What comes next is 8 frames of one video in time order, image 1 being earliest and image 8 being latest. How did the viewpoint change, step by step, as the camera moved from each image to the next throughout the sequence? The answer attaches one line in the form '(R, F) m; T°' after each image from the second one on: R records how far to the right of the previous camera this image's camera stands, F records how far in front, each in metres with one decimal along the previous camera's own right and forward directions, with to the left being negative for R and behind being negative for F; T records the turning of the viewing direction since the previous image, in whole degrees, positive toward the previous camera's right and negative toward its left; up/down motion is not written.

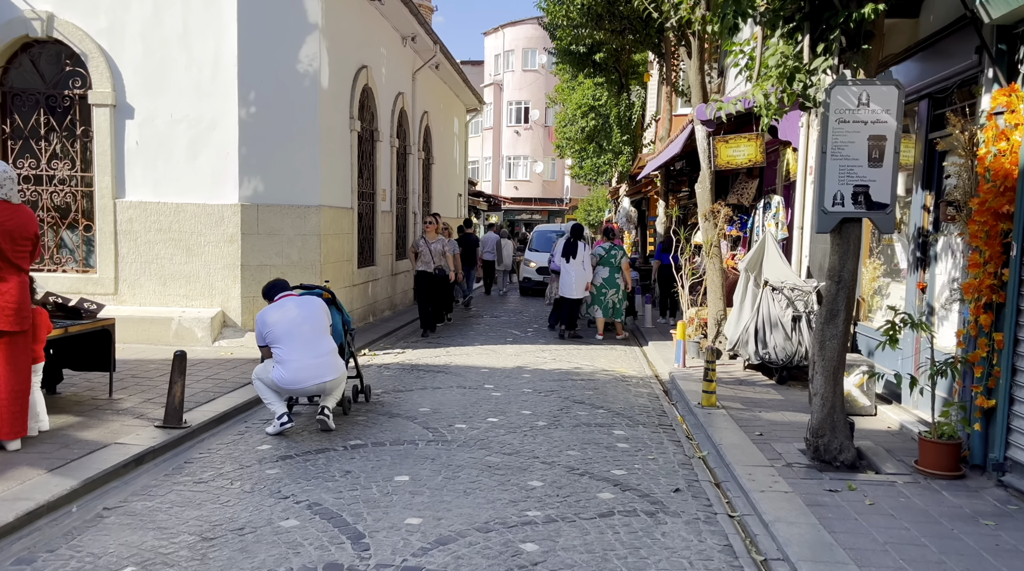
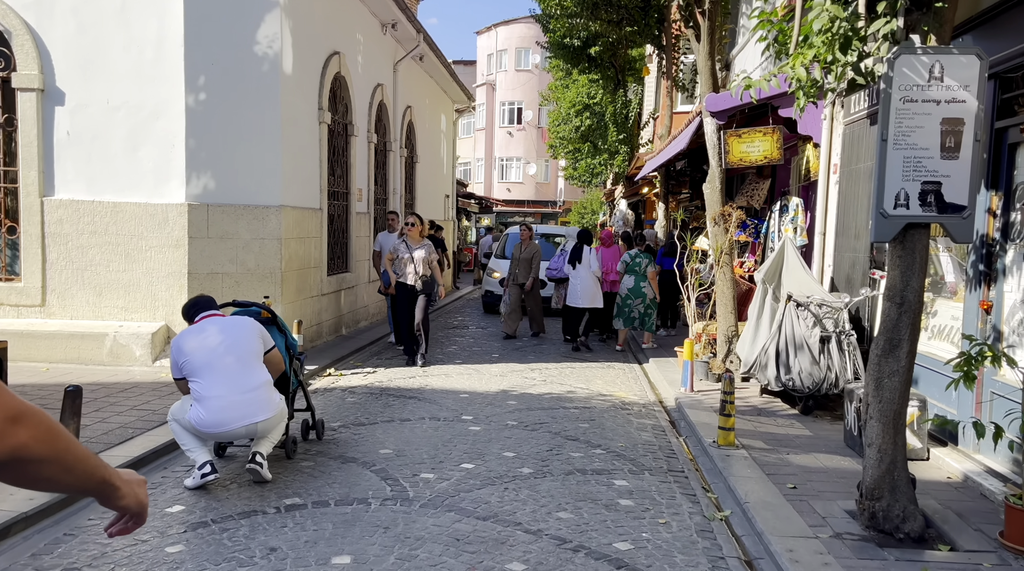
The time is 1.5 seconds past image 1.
(+0.1, +1.2) m; 0°
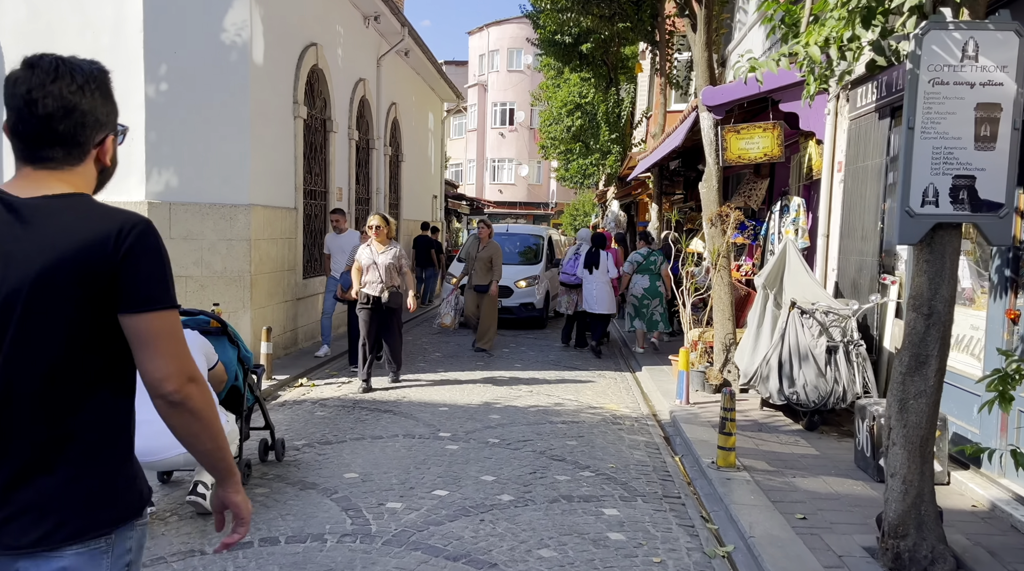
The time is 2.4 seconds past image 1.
(+0.1, +0.6) m; +1°
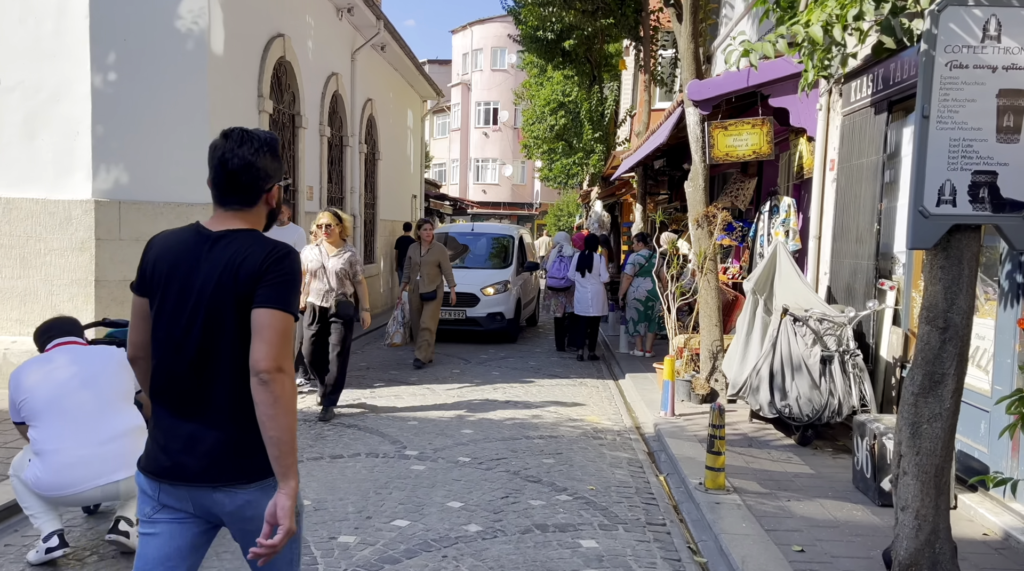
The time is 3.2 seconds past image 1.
(+0.1, +0.5) m; +1°
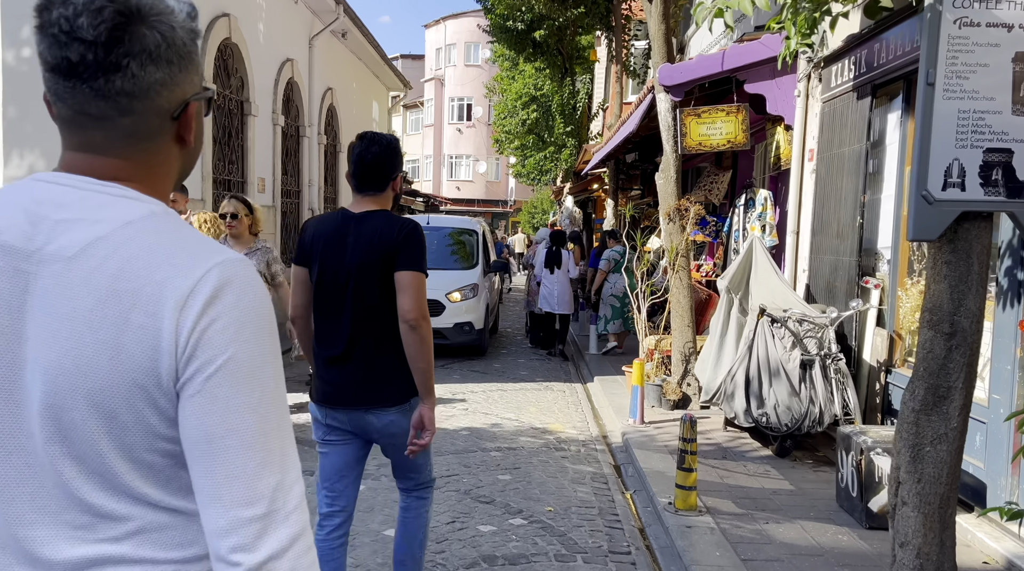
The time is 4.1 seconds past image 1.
(+0.2, +0.6) m; +2°
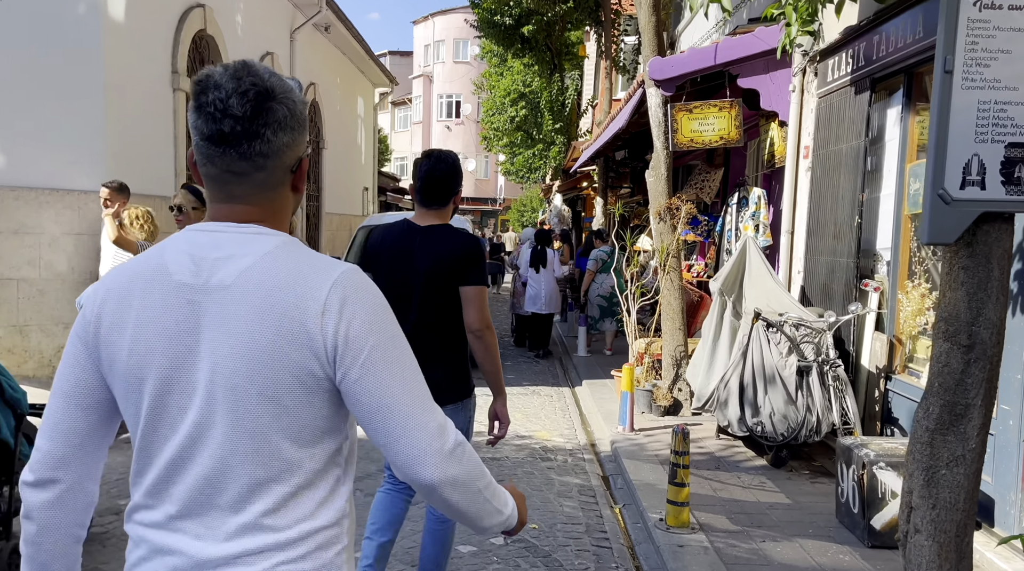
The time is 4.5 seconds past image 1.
(0.0, +0.3) m; +1°
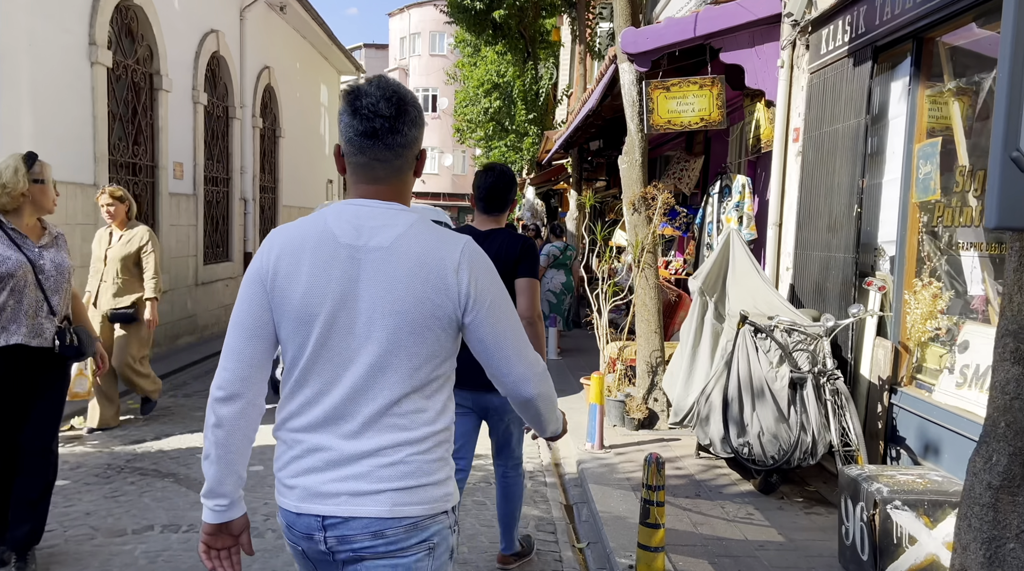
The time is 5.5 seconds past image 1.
(+0.2, +0.8) m; +1°
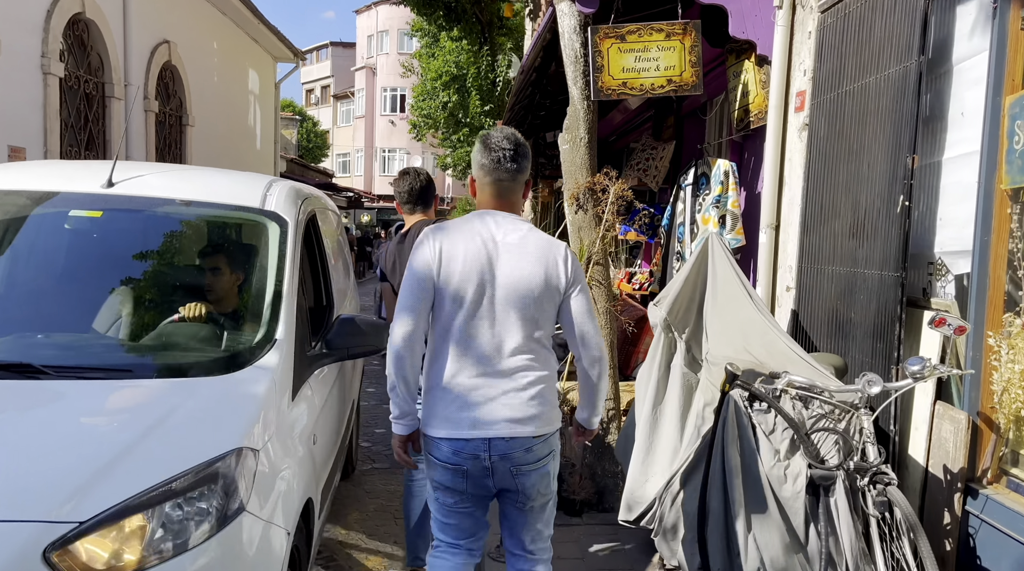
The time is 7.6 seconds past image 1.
(+0.5, +1.9) m; +2°
